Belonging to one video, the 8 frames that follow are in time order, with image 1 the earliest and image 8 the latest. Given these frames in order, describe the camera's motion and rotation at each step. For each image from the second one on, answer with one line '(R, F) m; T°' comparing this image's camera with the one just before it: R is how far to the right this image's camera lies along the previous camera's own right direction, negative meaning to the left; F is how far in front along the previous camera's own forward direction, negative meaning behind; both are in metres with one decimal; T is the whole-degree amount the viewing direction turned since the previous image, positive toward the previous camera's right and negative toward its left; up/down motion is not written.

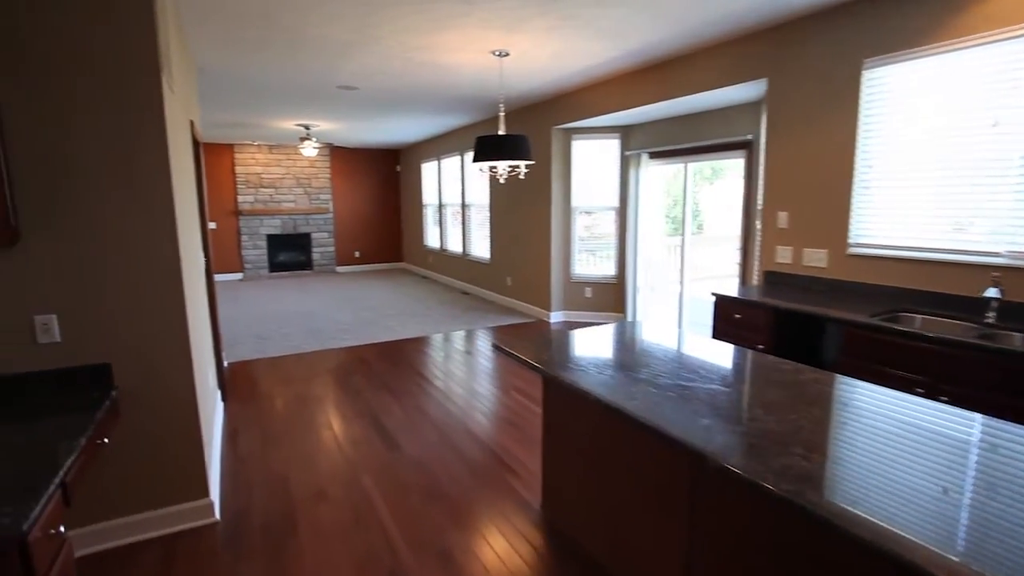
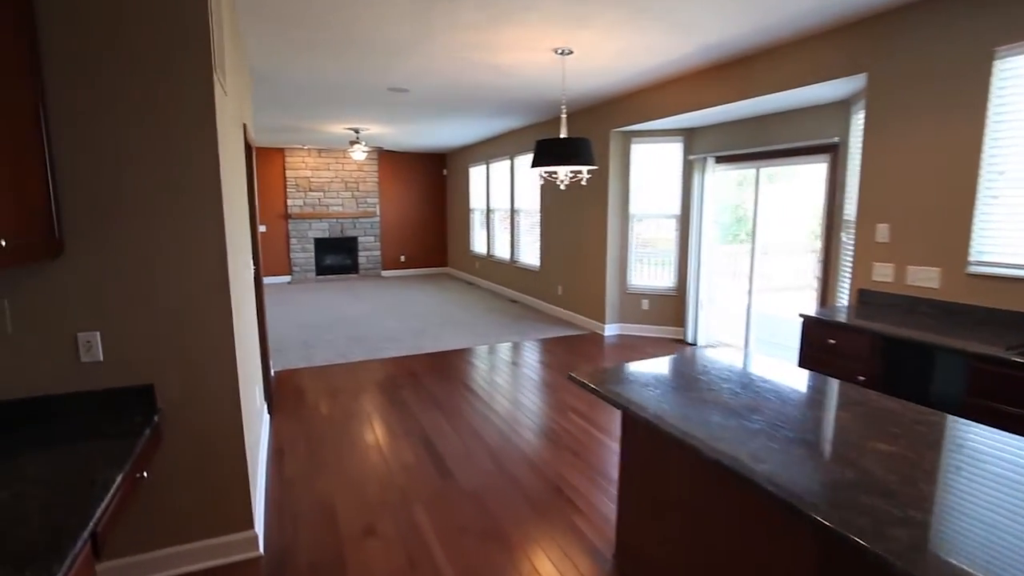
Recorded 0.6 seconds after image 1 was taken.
(-0.2, +0.3) m; -4°
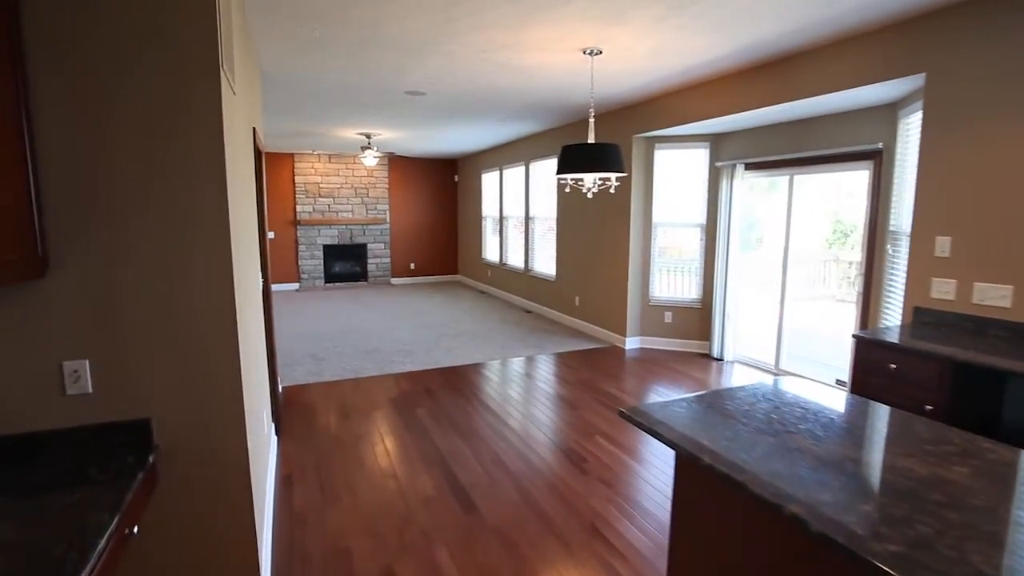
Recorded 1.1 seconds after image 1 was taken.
(-0.1, +0.2) m; -1°
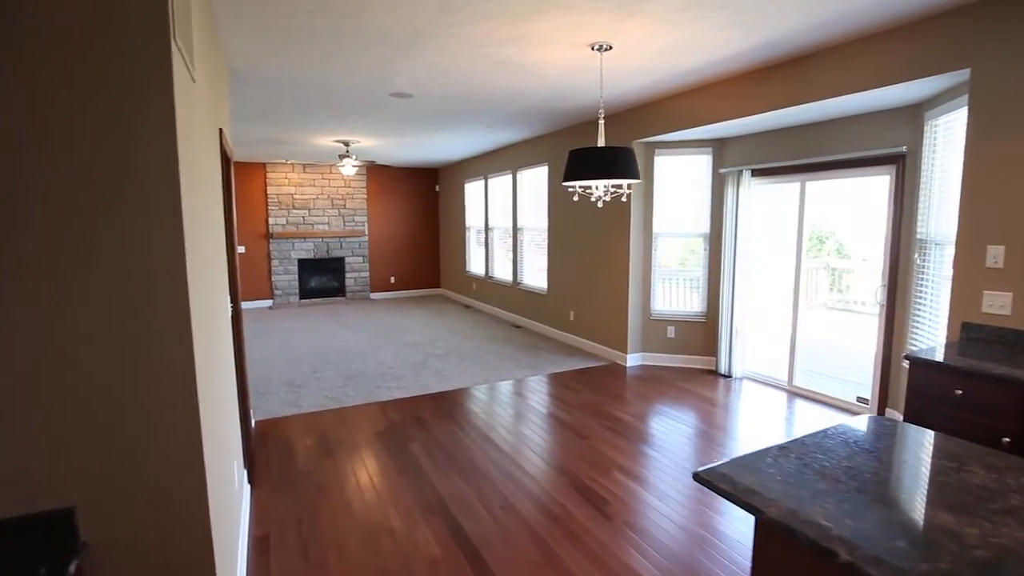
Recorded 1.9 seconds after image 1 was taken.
(-0.2, +0.4) m; +3°
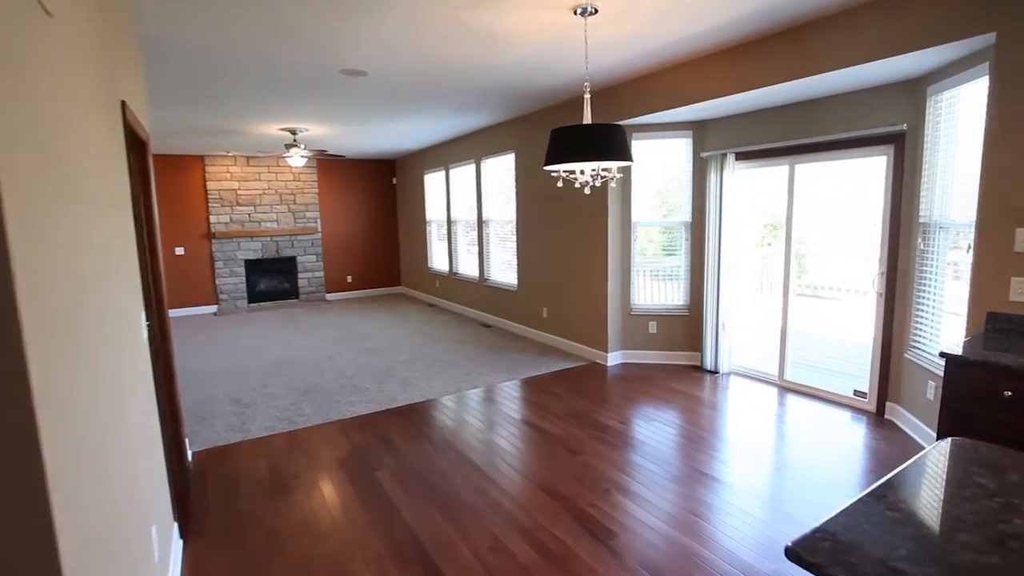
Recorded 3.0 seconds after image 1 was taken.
(-0.1, +0.4) m; +4°
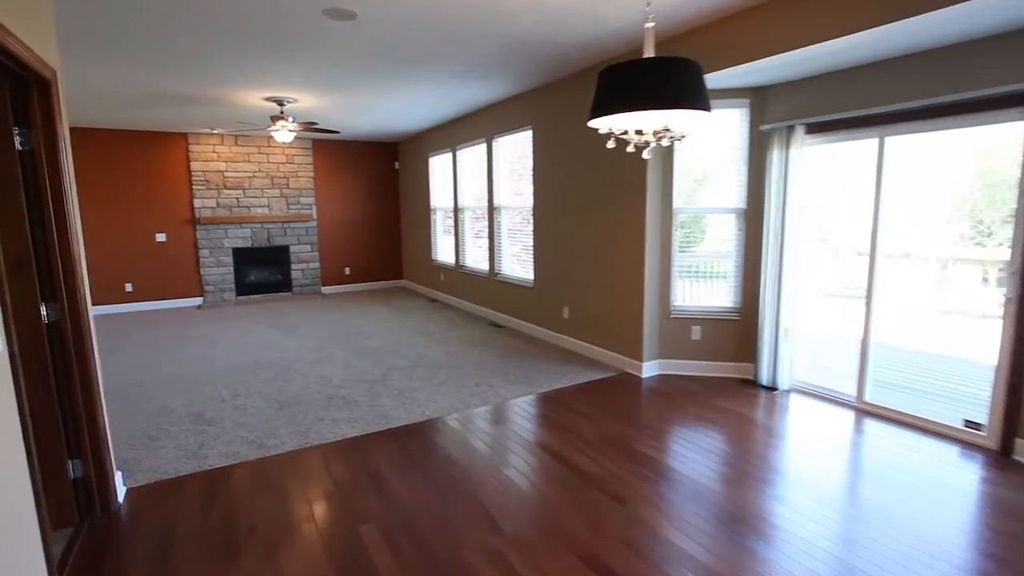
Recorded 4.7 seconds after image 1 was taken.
(-0.1, +0.8) m; 0°
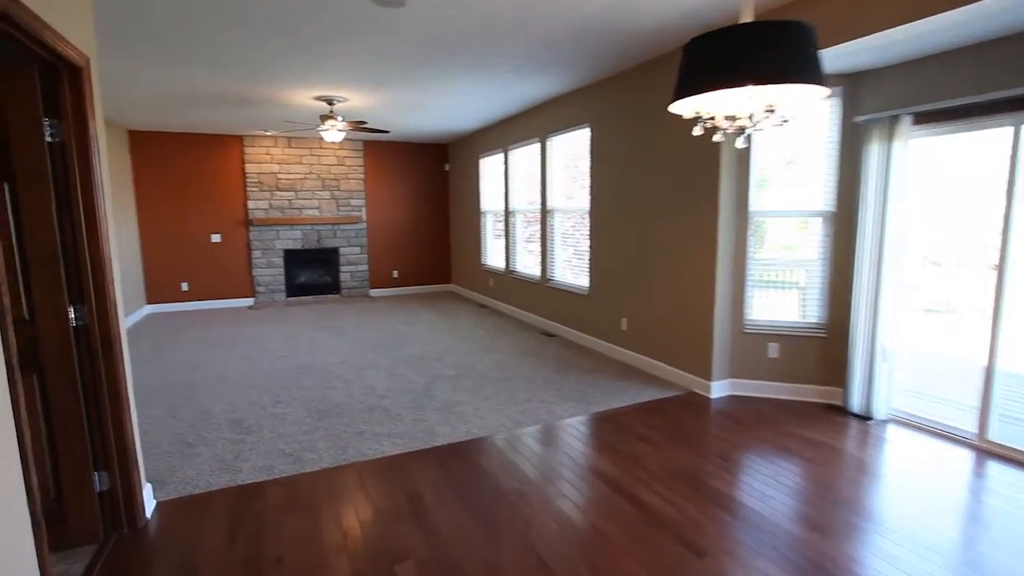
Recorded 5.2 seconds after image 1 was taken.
(-0.1, +0.3) m; -5°
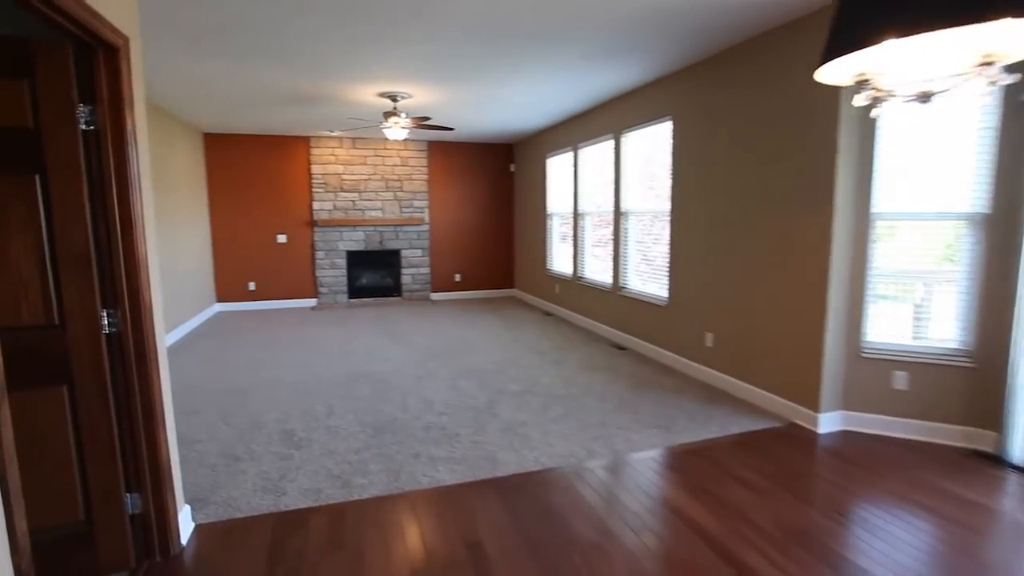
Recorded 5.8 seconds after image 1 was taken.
(-0.1, +0.4) m; -6°
